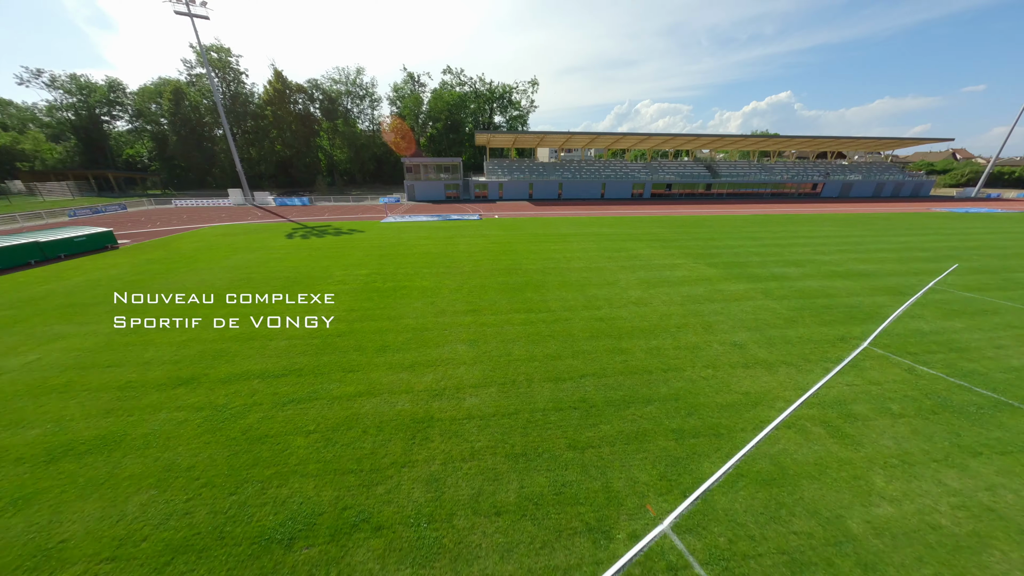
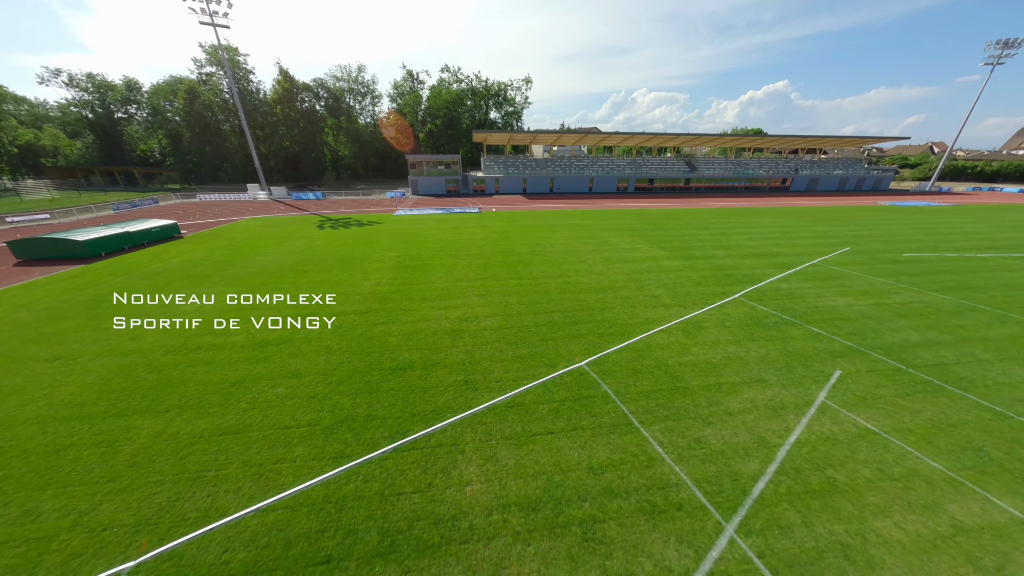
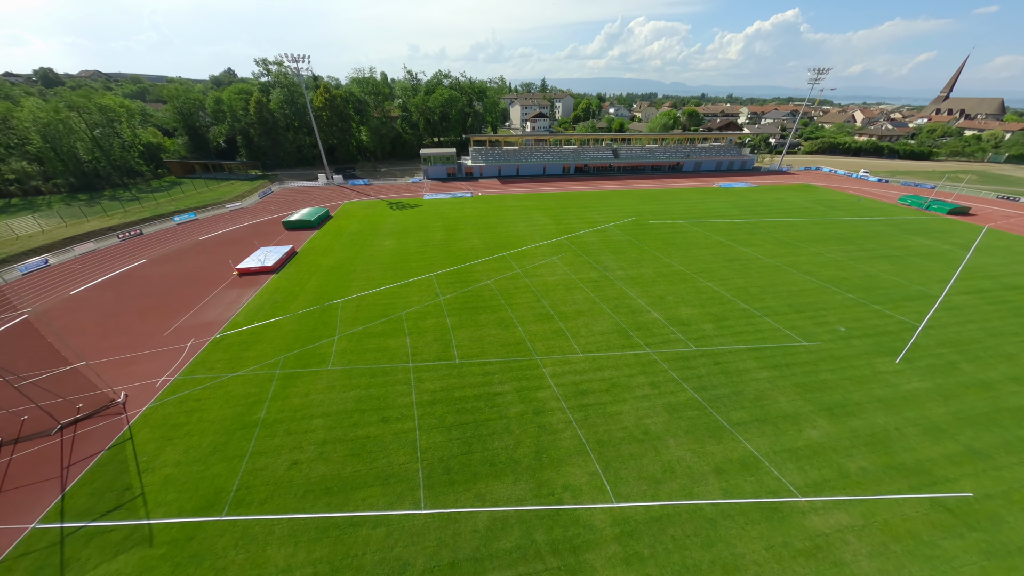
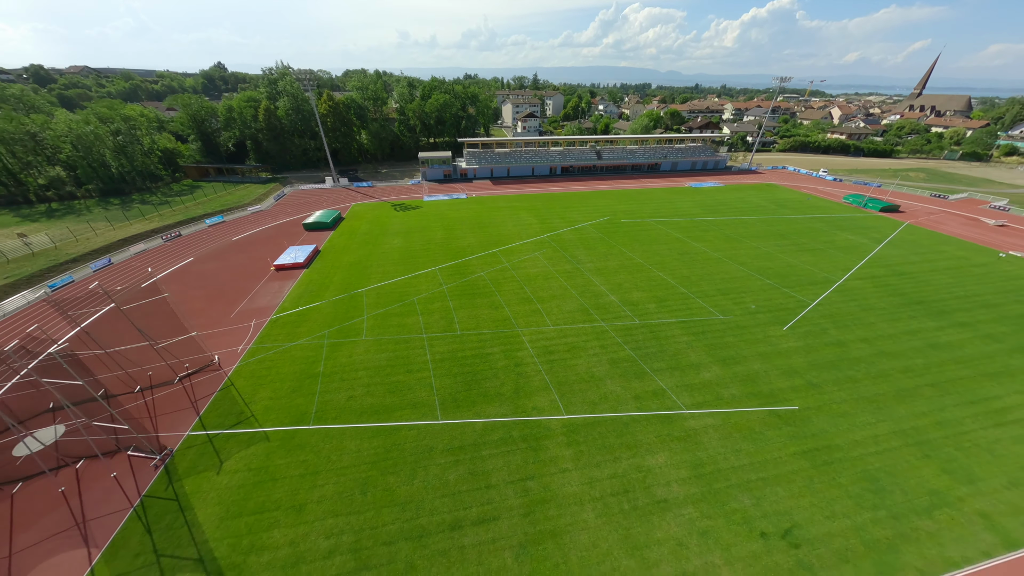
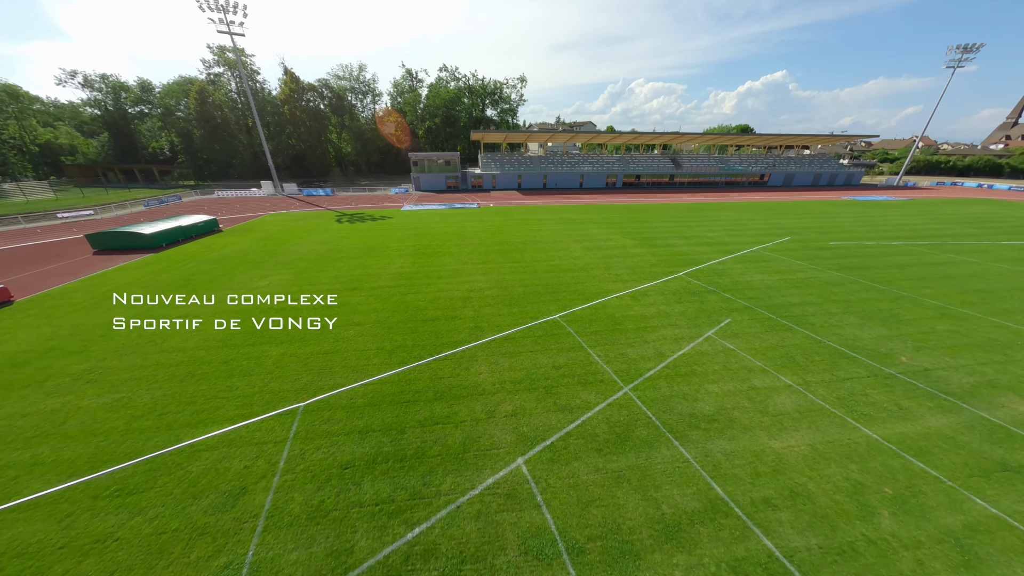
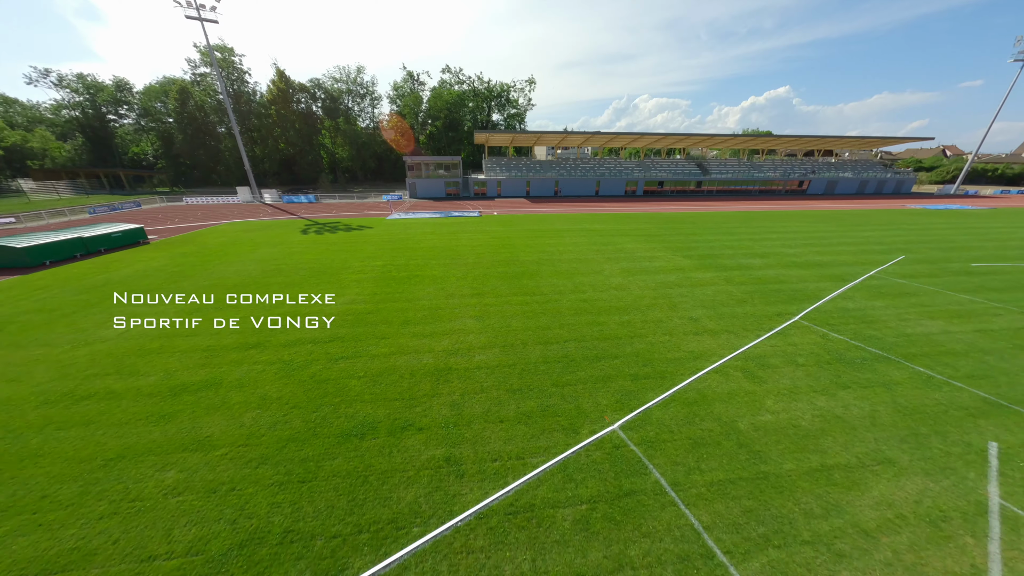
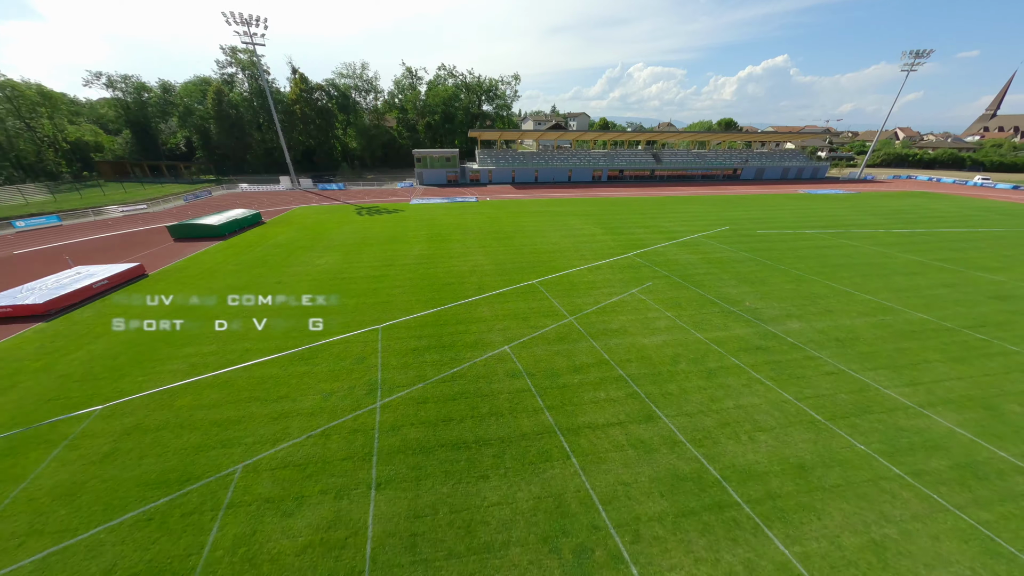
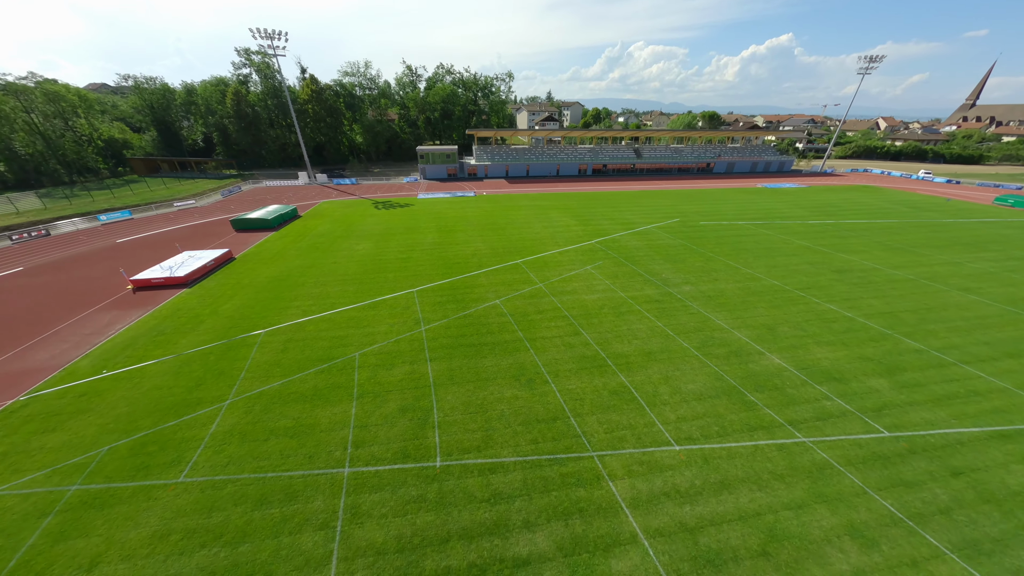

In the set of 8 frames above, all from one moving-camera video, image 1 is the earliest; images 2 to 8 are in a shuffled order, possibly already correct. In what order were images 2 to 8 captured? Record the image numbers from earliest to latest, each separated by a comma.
6, 2, 5, 7, 8, 3, 4
